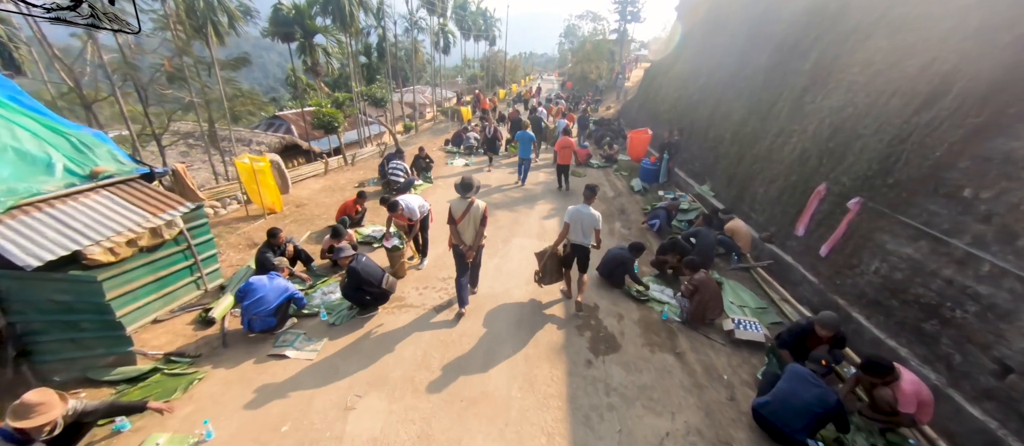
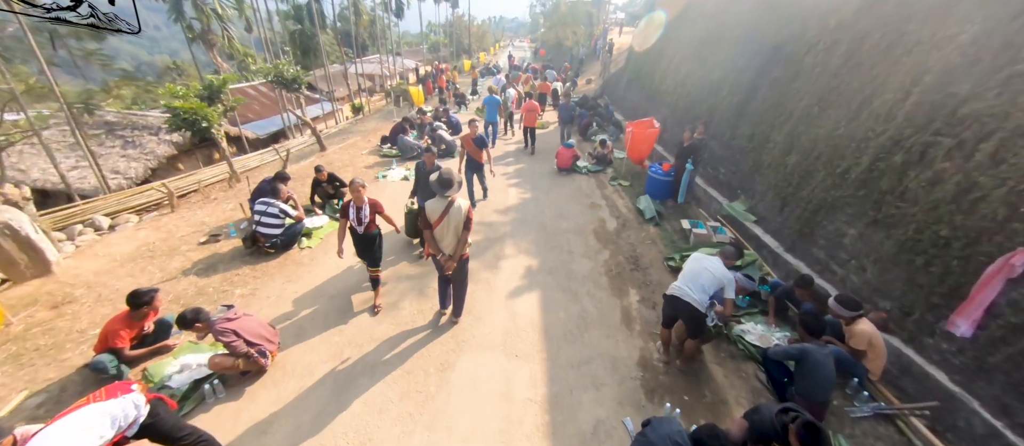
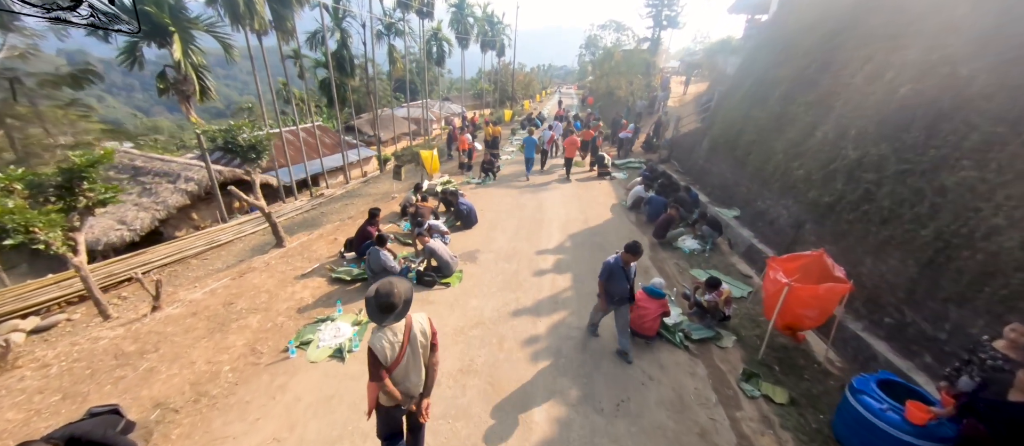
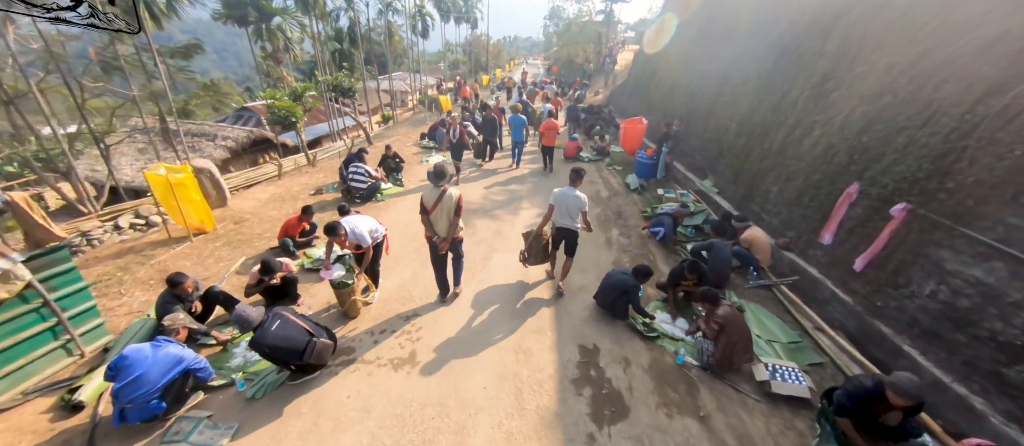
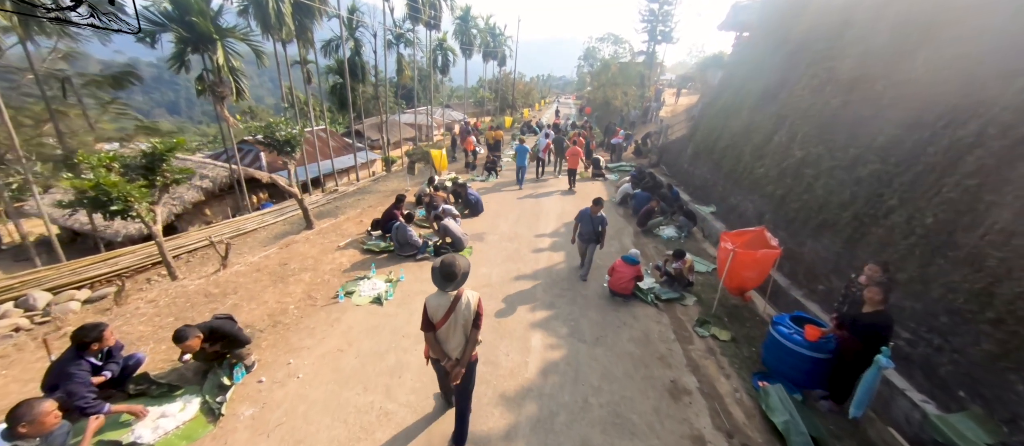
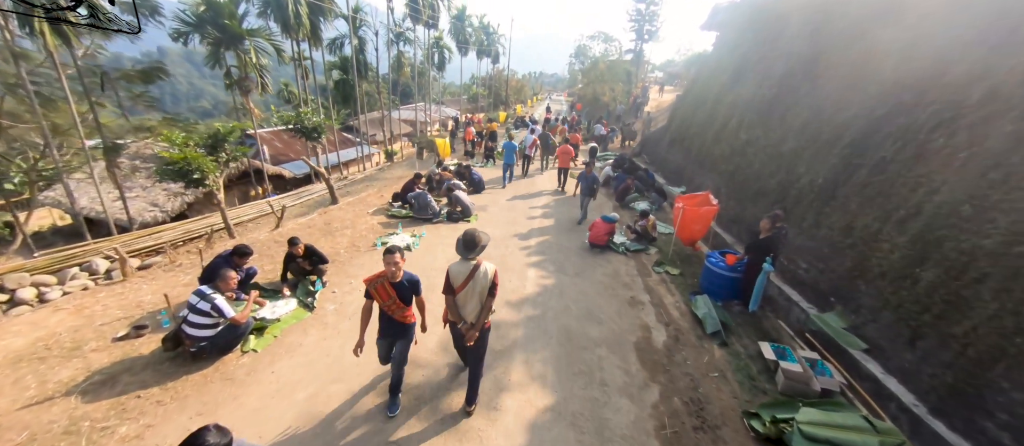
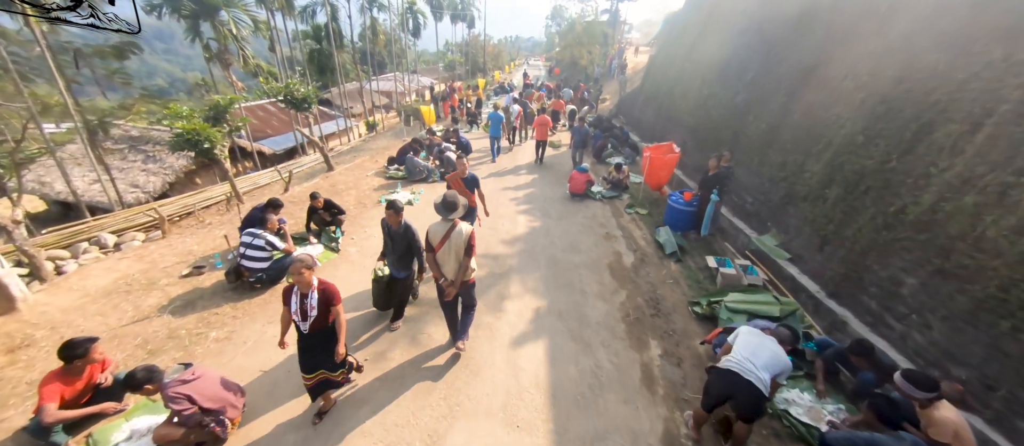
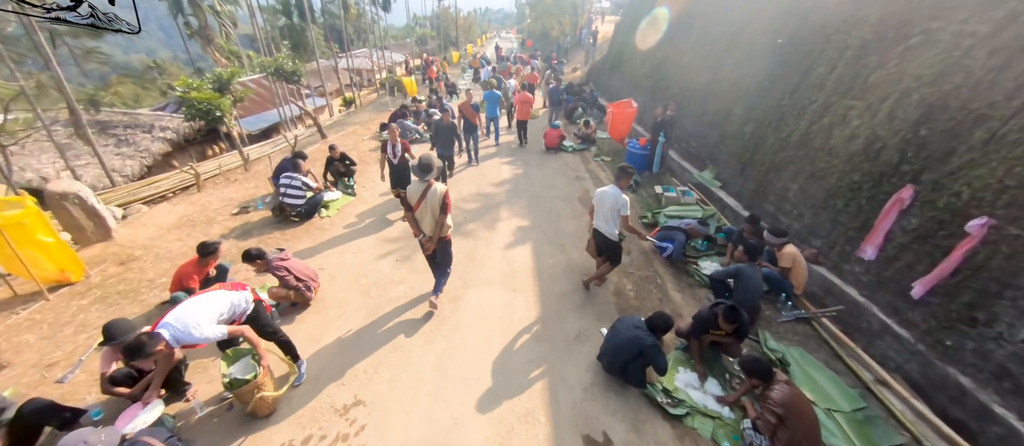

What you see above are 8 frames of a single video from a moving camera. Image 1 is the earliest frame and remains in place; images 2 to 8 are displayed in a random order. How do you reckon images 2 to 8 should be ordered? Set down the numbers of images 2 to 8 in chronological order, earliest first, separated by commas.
4, 8, 2, 7, 6, 5, 3
